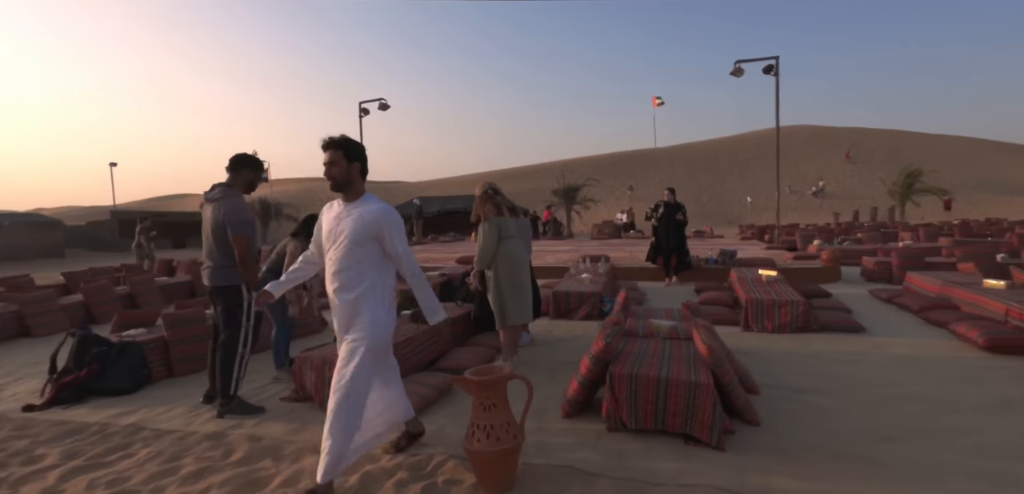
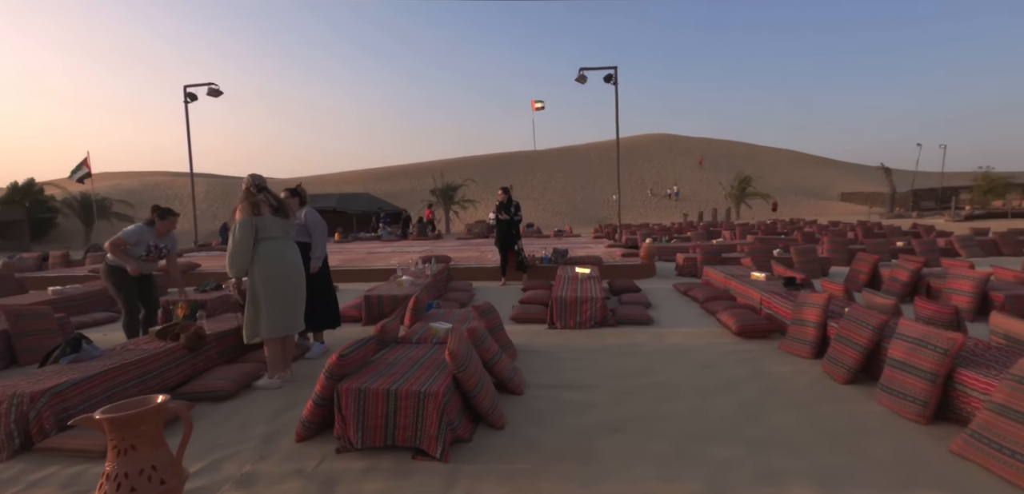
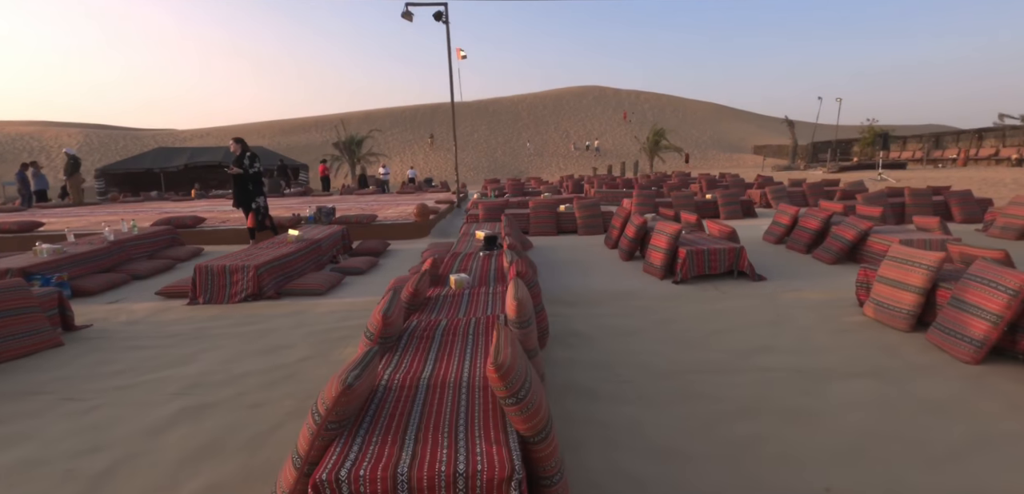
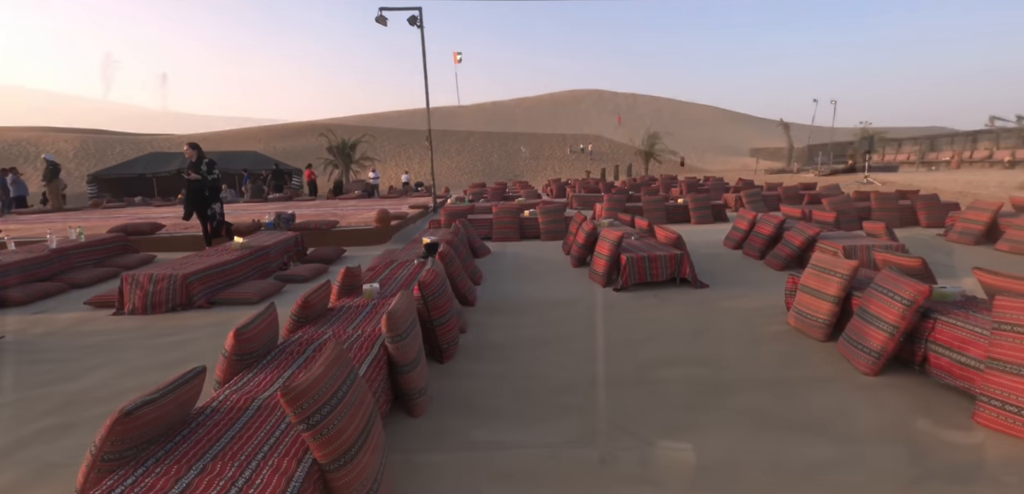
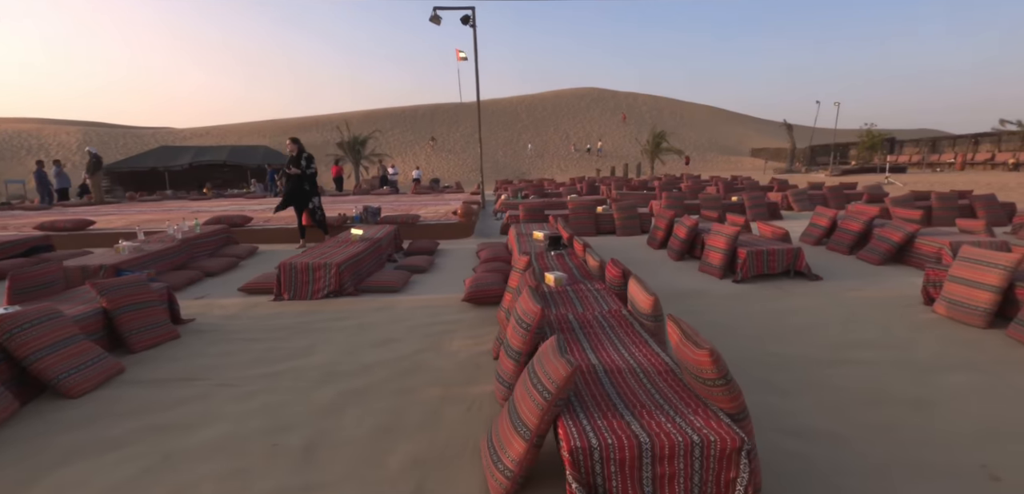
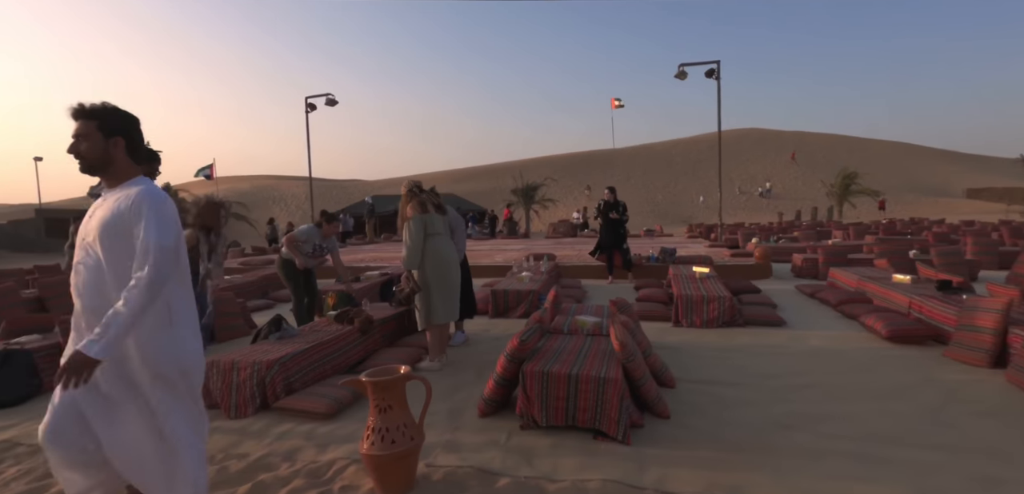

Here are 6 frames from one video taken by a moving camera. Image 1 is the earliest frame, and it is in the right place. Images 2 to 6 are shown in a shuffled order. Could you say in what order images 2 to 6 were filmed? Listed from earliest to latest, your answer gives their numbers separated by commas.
6, 2, 5, 3, 4
